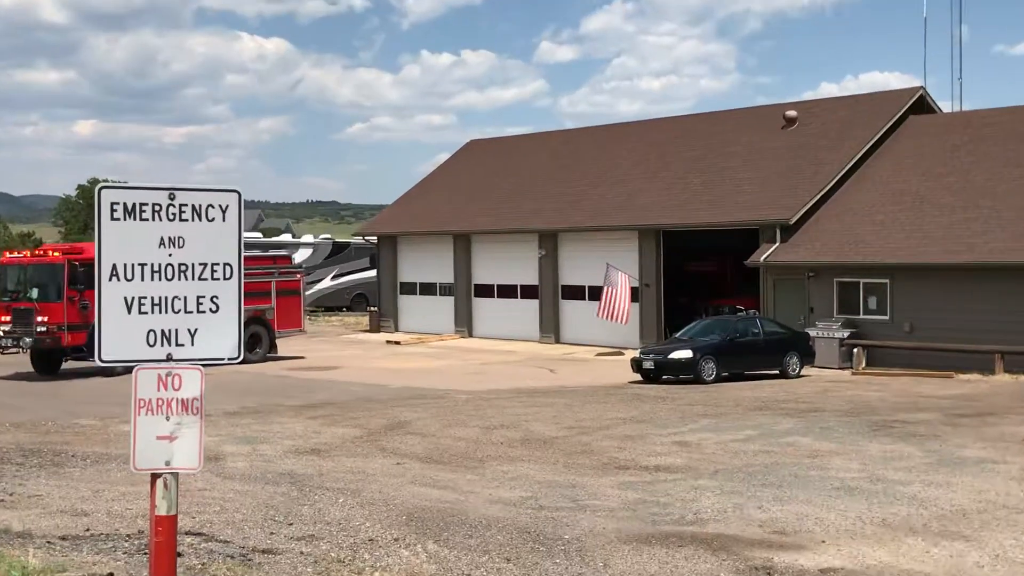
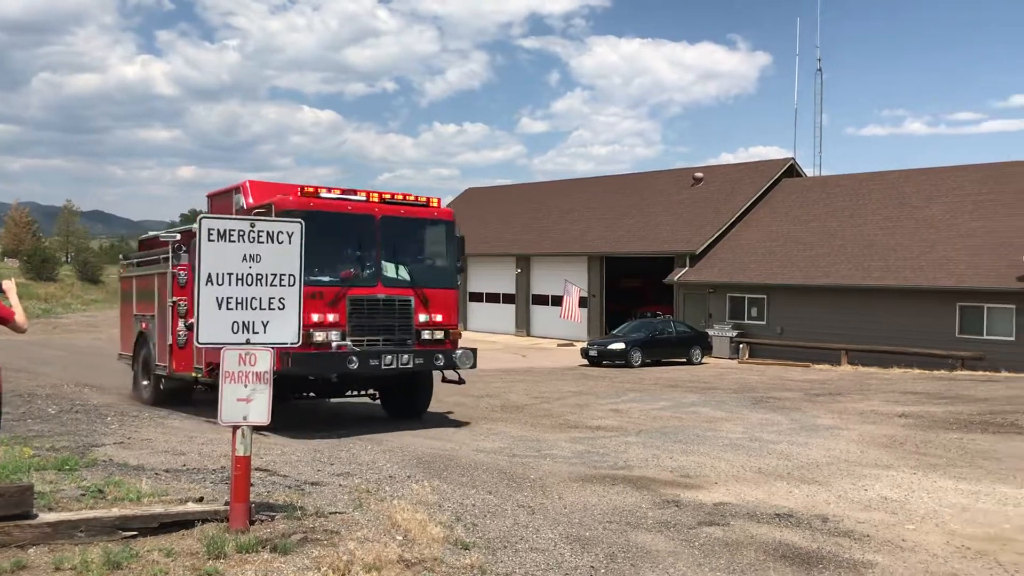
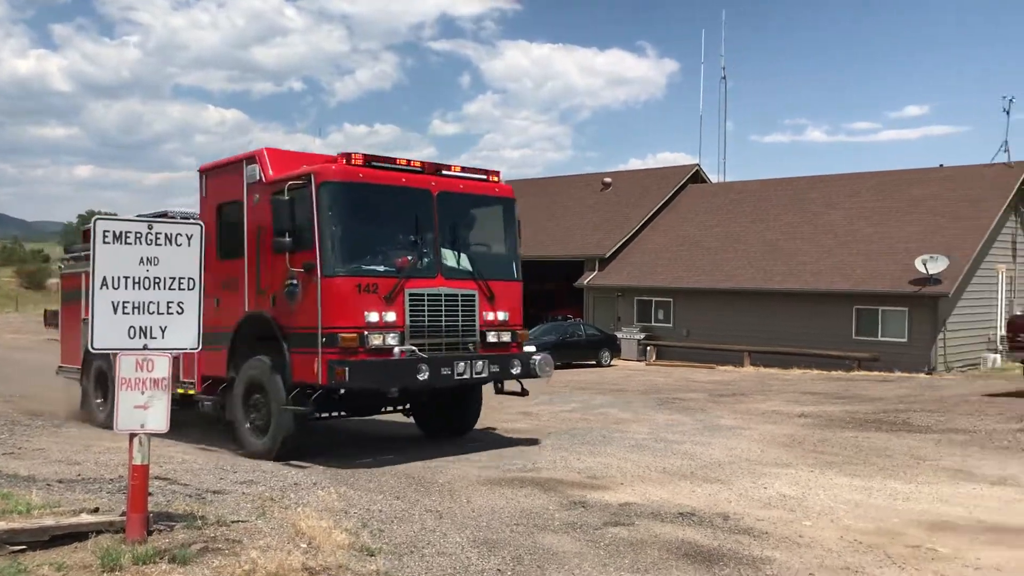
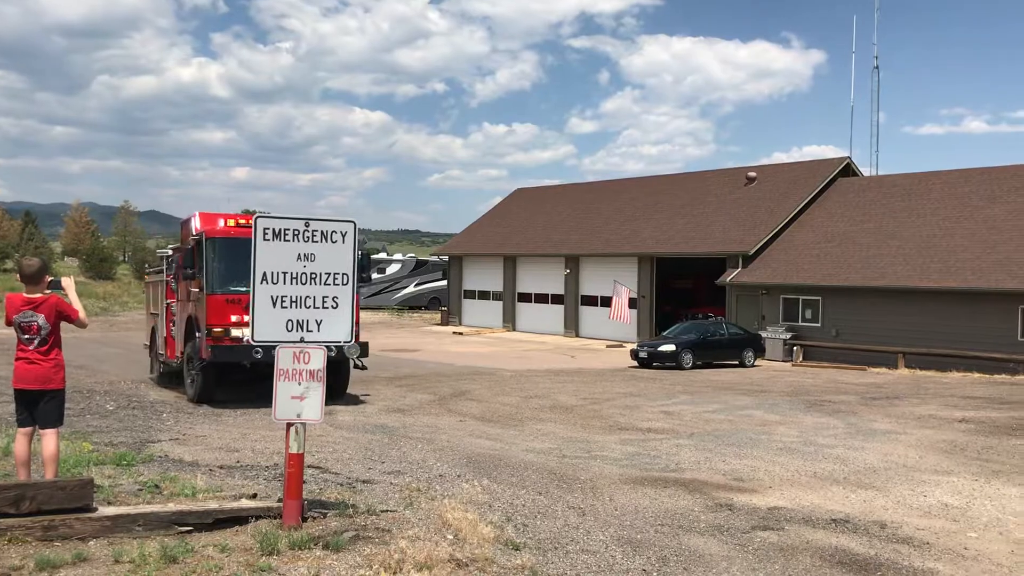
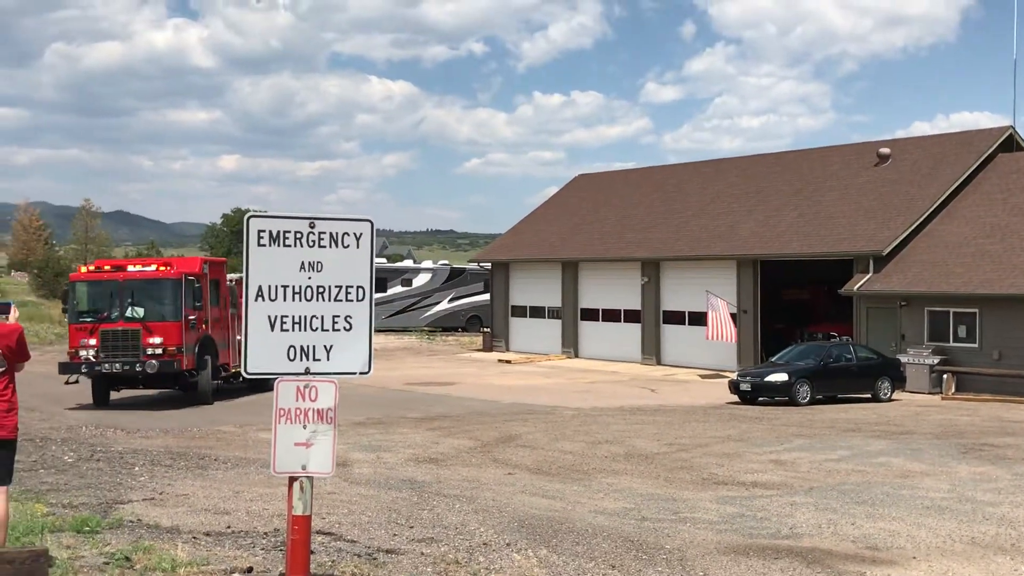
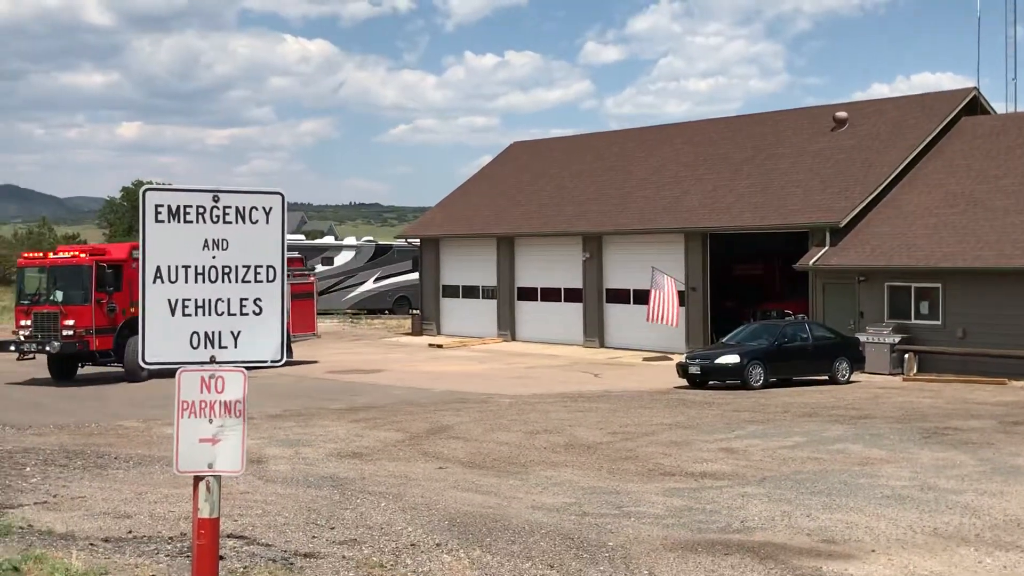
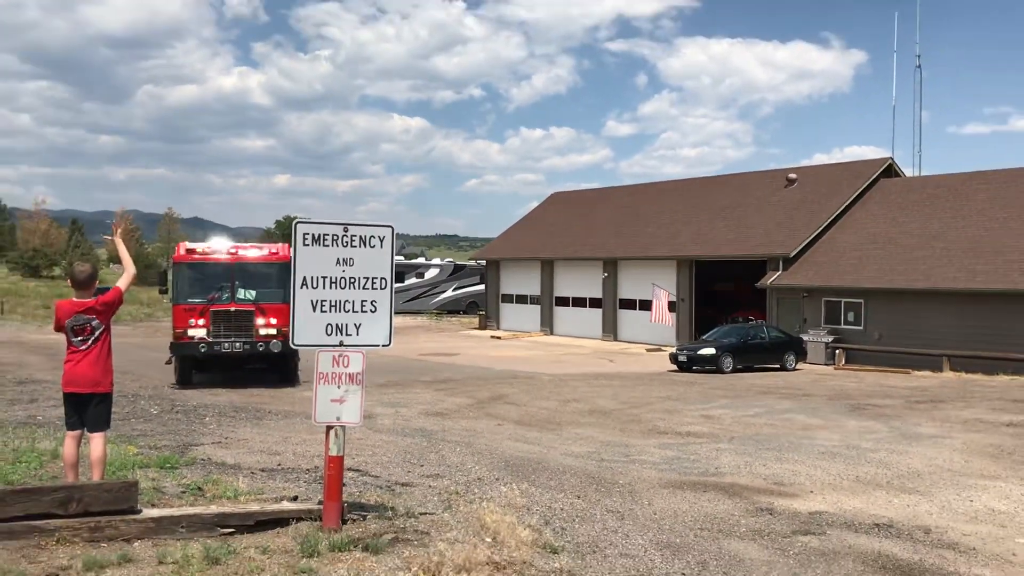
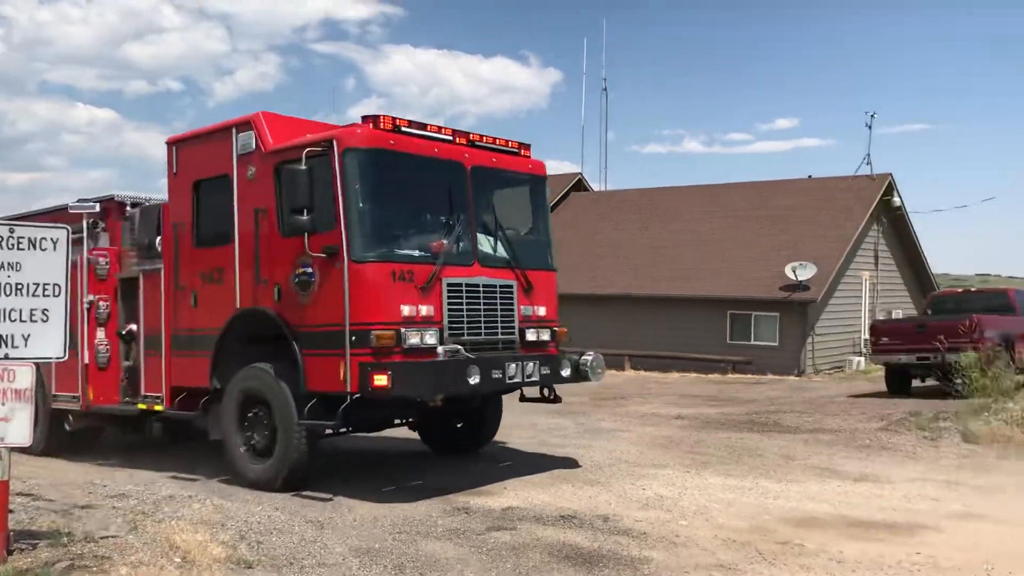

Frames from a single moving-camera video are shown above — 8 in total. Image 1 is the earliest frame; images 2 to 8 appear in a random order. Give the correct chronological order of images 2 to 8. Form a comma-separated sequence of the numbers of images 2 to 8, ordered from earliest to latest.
6, 5, 7, 4, 2, 3, 8
